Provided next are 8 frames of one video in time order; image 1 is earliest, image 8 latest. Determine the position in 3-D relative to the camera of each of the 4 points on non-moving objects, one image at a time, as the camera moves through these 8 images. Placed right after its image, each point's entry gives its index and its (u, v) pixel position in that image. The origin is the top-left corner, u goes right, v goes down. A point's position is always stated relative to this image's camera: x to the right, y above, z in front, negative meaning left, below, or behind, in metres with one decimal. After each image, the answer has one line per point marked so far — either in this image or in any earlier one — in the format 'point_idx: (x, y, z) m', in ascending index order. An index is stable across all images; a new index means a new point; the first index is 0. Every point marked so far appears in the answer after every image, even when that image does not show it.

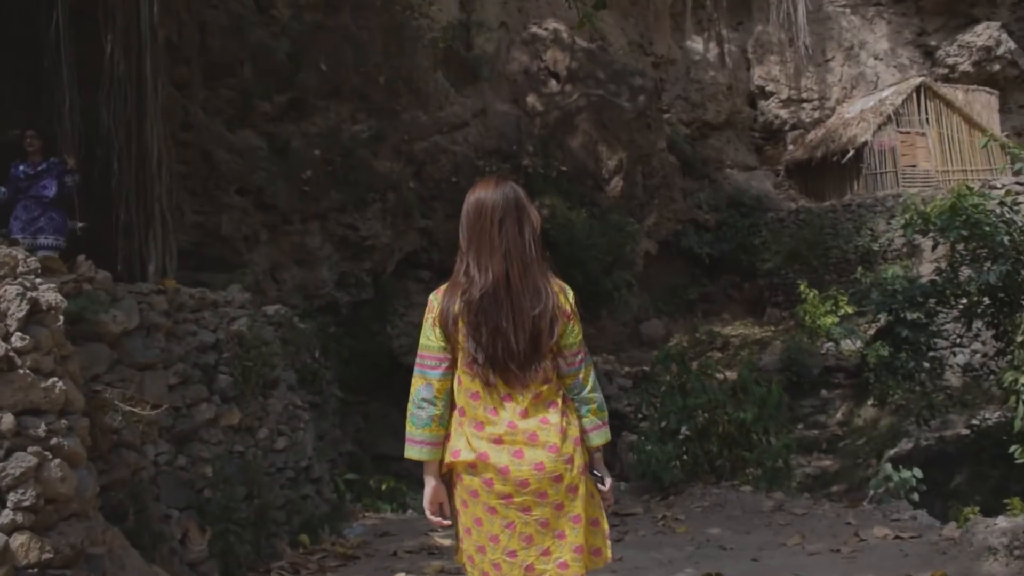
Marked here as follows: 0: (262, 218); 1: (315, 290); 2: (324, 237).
0: (-2.1, +0.6, +8.8) m
1: (-1.7, 0.0, +9.1) m
2: (-1.7, +0.5, +9.3) m
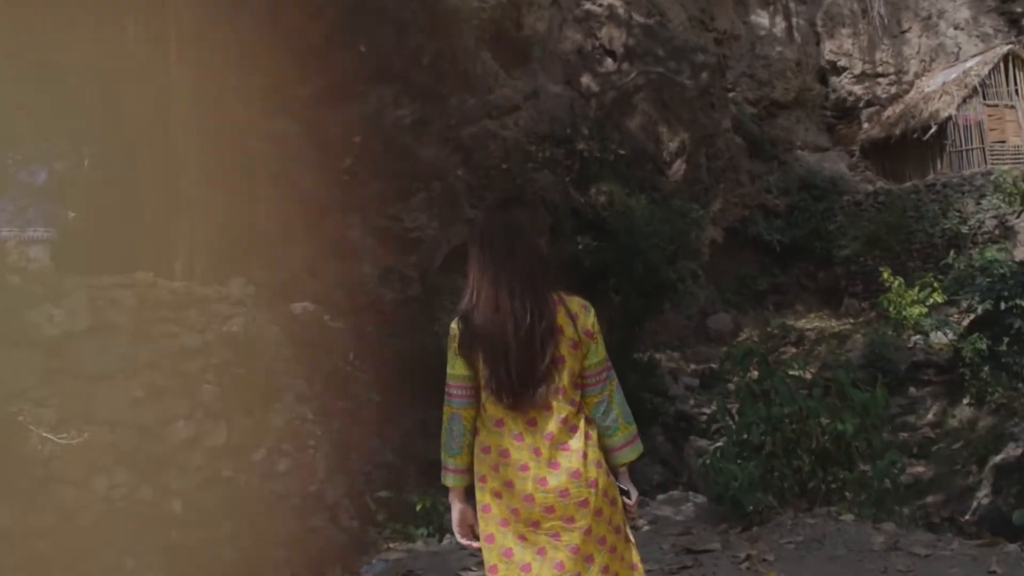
0: (-1.7, +0.6, +8.2) m
1: (-1.3, 0.0, +8.5) m
2: (-1.2, +0.5, +8.7) m
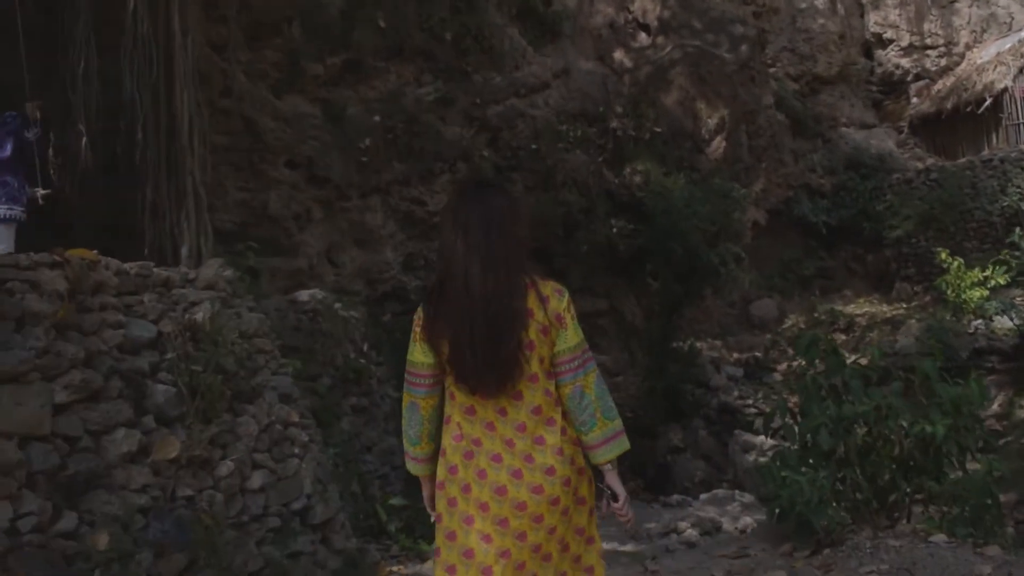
0: (-1.5, +0.7, +7.8) m
1: (-1.0, +0.1, +8.0) m
2: (-1.0, +0.6, +8.2) m
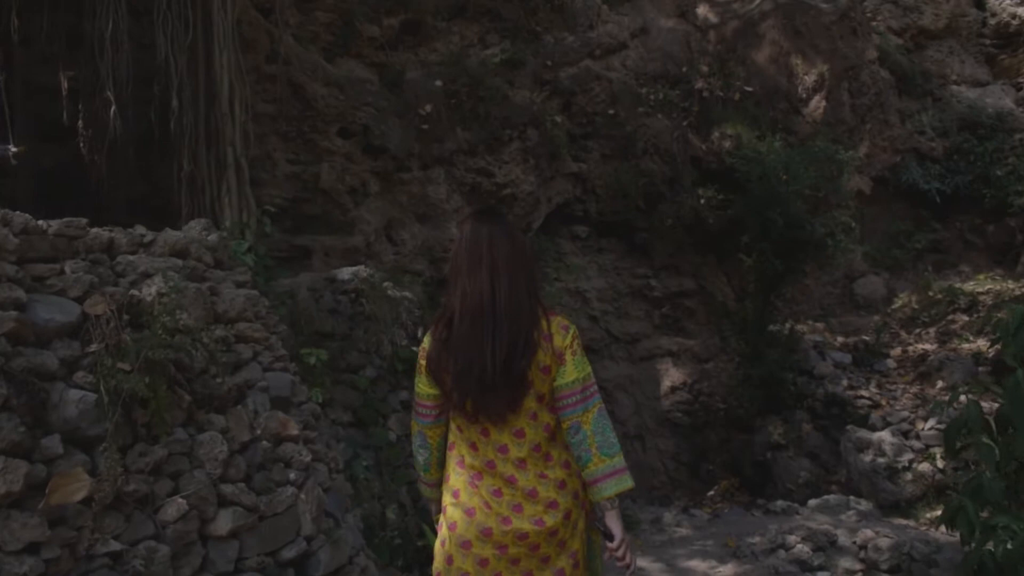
0: (-1.0, +0.8, +7.0) m
1: (-0.5, +0.2, +7.3) m
2: (-0.4, +0.7, +7.4) m
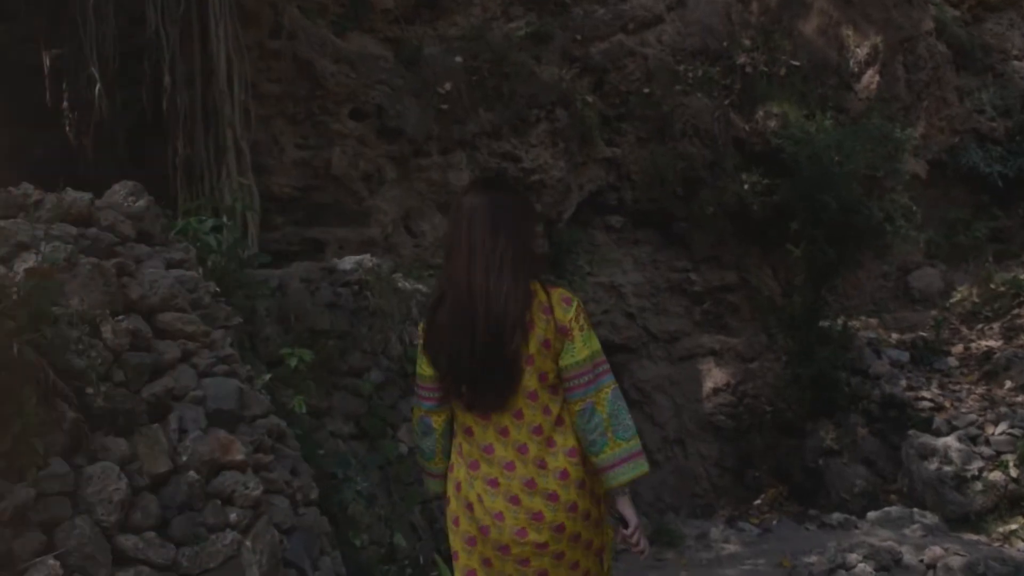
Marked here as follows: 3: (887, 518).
0: (-0.8, +0.9, +6.5) m
1: (-0.3, +0.3, +6.7) m
2: (-0.2, +0.8, +6.9) m
3: (+2.2, -1.3, +6.0) m
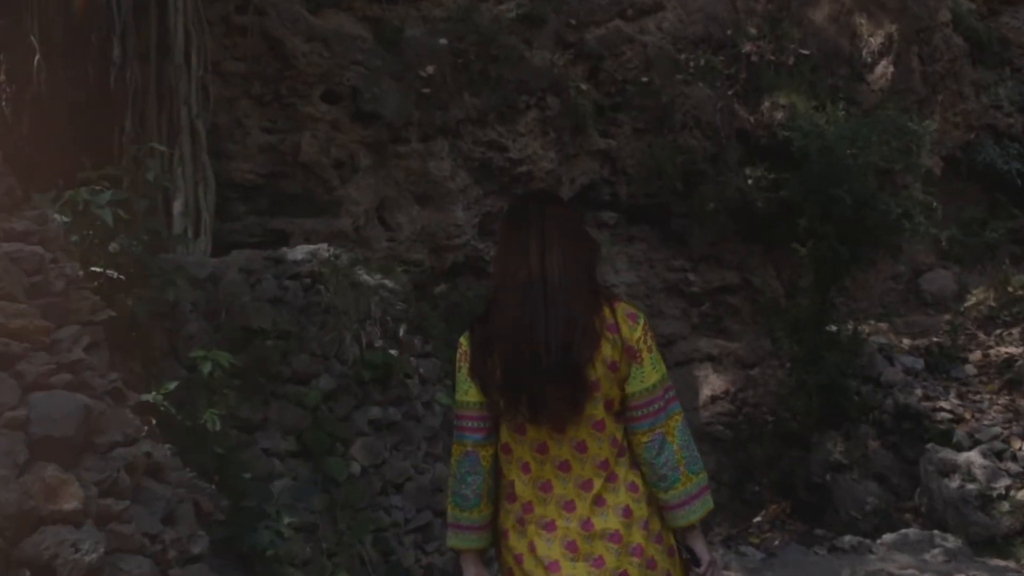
0: (-0.9, +0.9, +6.0) m
1: (-0.4, +0.3, +6.2) m
2: (-0.3, +0.8, +6.4) m
3: (+2.1, -1.3, +5.5) m
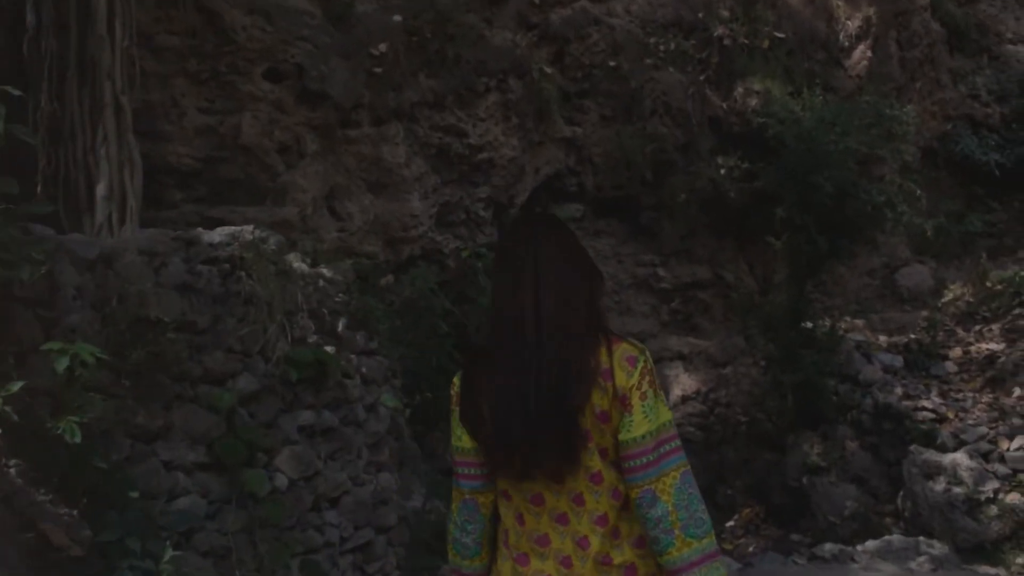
0: (-1.1, +0.9, +5.6) m
1: (-0.6, +0.3, +5.8) m
2: (-0.6, +0.8, +6.0) m
3: (+1.9, -1.3, +5.1) m
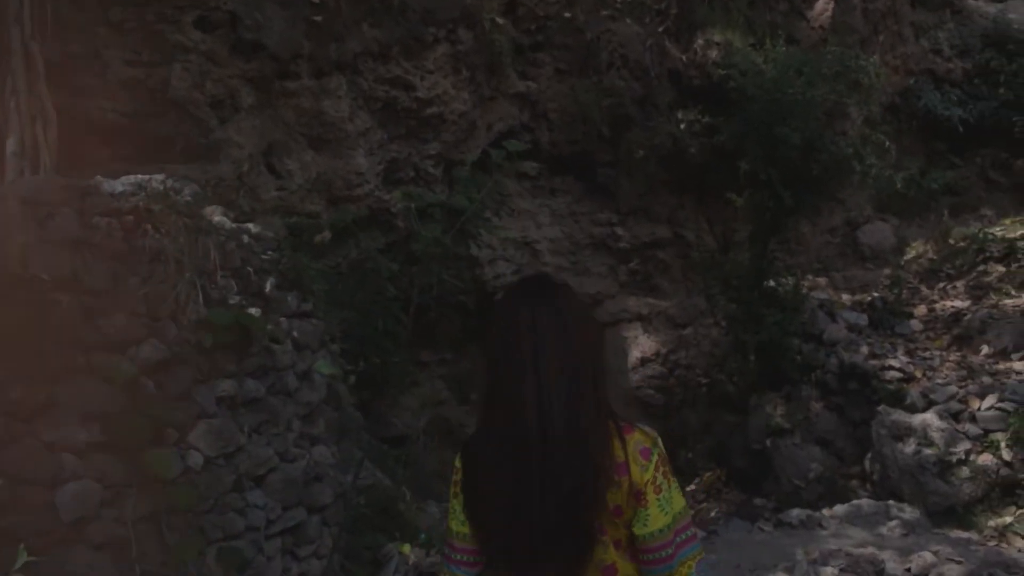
0: (-1.4, +1.1, +5.2) m
1: (-0.9, +0.5, +5.5) m
2: (-0.8, +1.0, +5.6) m
3: (+1.6, -1.1, +5.0) m
